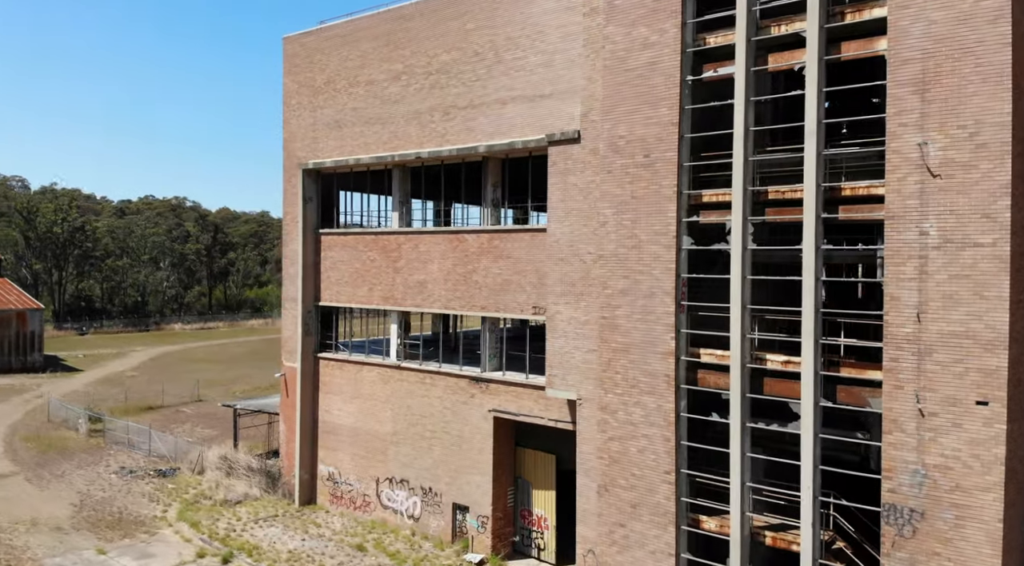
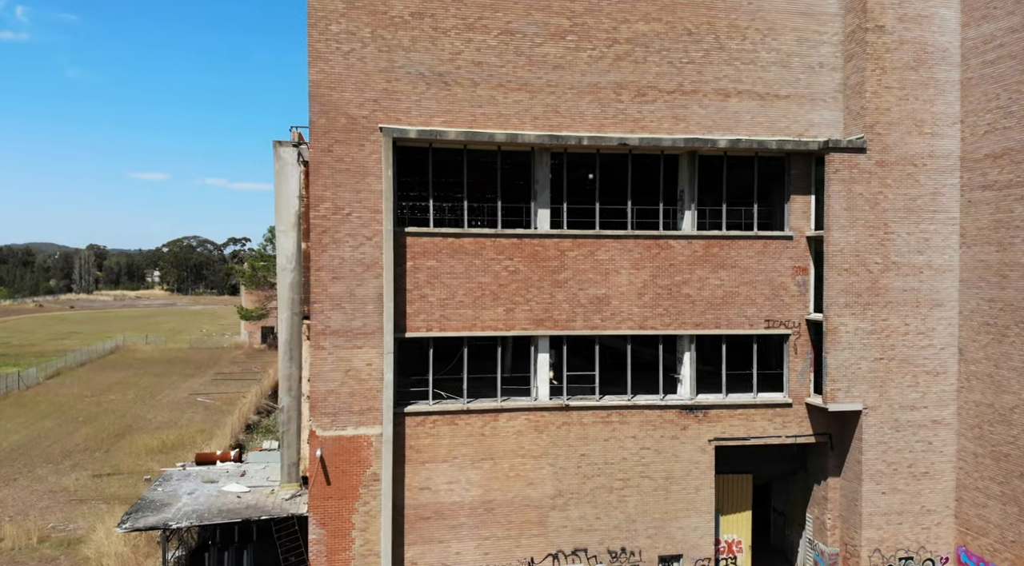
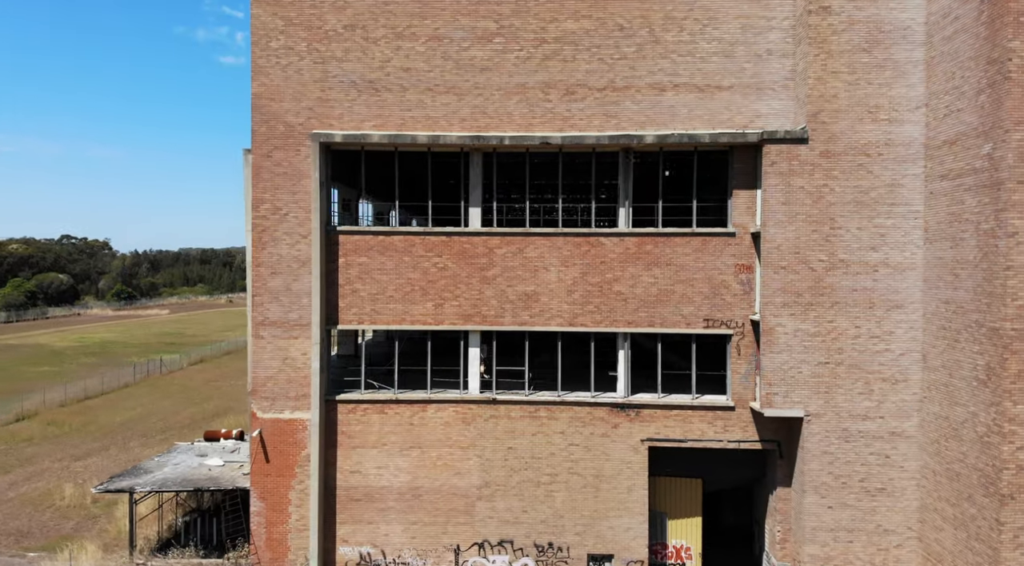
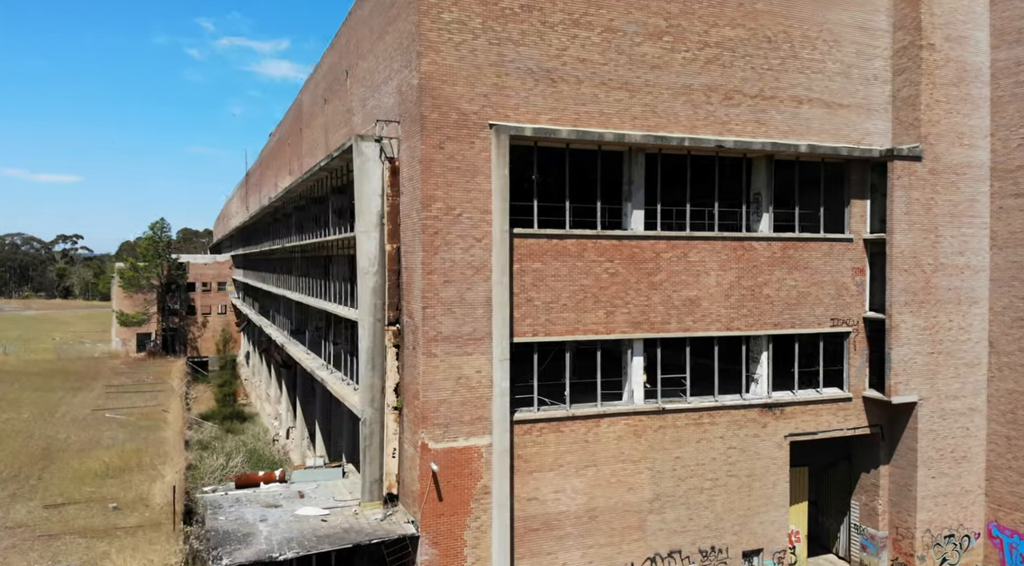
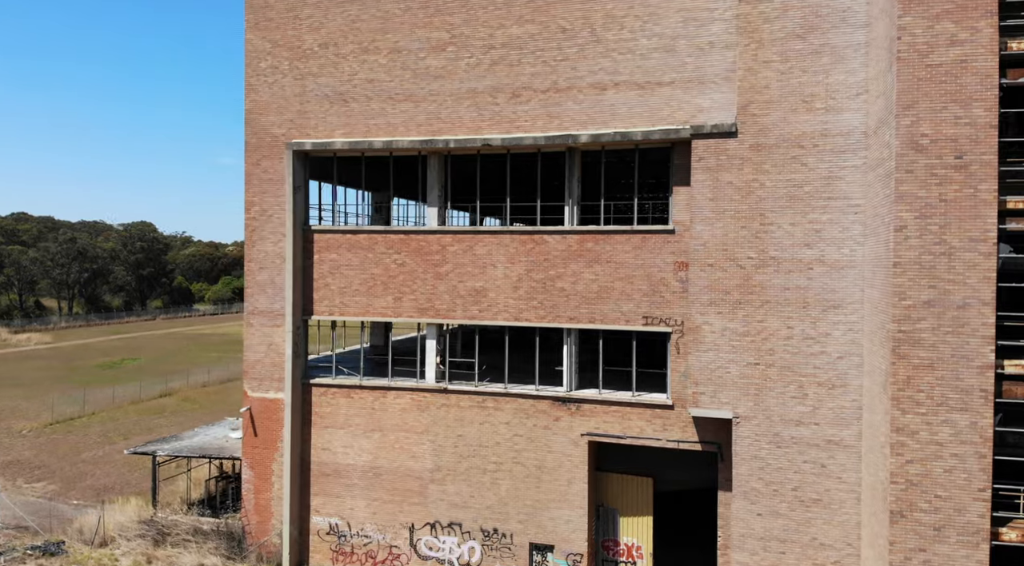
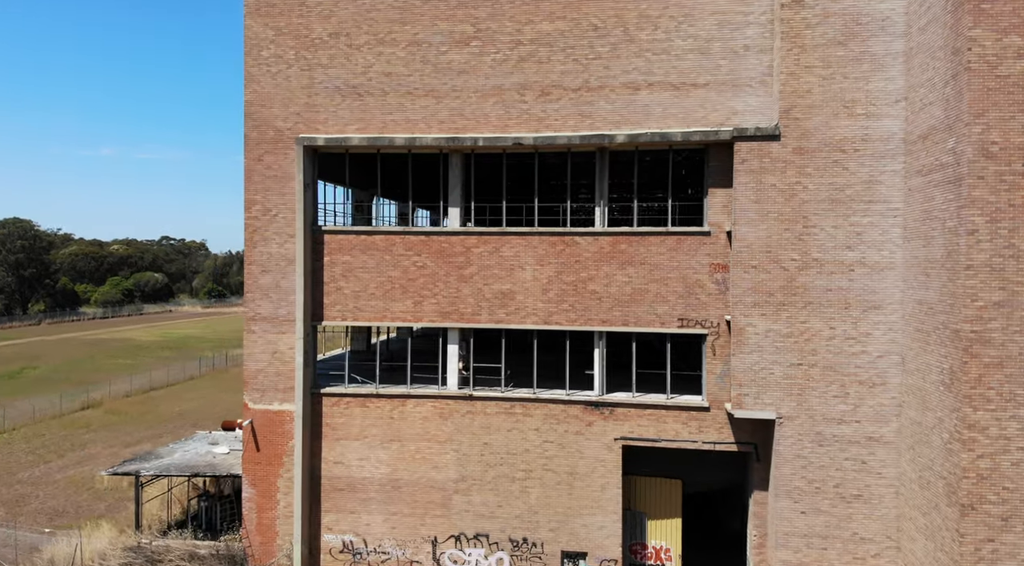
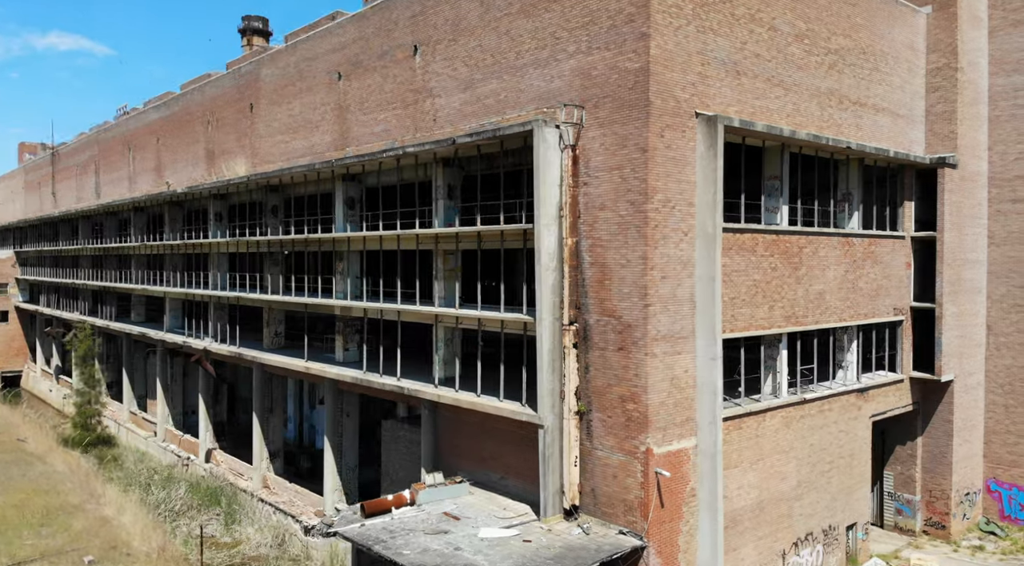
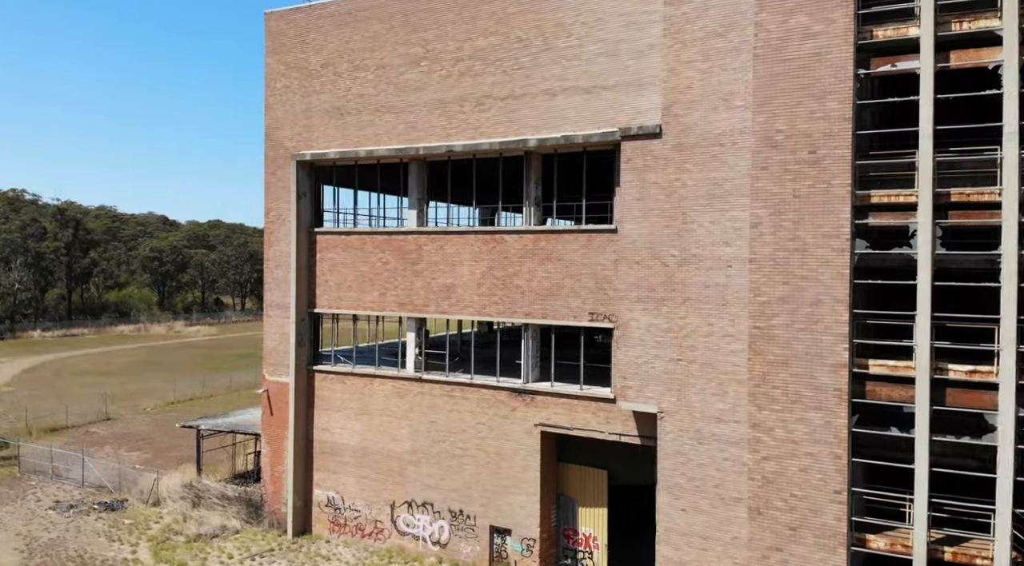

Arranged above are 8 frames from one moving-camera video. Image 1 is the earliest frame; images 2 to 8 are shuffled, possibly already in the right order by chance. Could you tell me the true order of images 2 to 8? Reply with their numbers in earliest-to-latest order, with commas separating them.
8, 5, 6, 3, 2, 4, 7
